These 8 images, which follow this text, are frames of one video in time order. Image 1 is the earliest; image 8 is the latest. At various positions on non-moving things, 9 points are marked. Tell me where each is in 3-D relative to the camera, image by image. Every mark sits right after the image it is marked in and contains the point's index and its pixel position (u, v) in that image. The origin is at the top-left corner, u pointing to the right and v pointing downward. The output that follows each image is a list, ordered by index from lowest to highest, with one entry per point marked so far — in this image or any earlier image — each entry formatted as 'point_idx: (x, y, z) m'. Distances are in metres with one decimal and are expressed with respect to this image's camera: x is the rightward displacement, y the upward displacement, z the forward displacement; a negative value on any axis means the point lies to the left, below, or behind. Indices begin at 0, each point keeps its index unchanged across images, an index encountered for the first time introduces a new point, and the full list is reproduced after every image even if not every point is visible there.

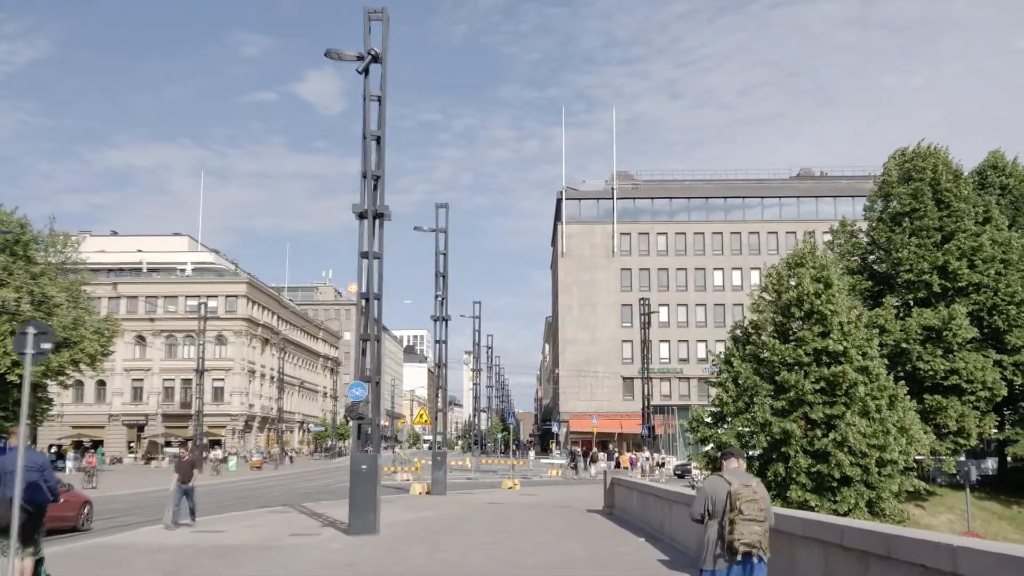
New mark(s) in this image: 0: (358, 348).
0: (-2.4, -1.0, +17.0) m
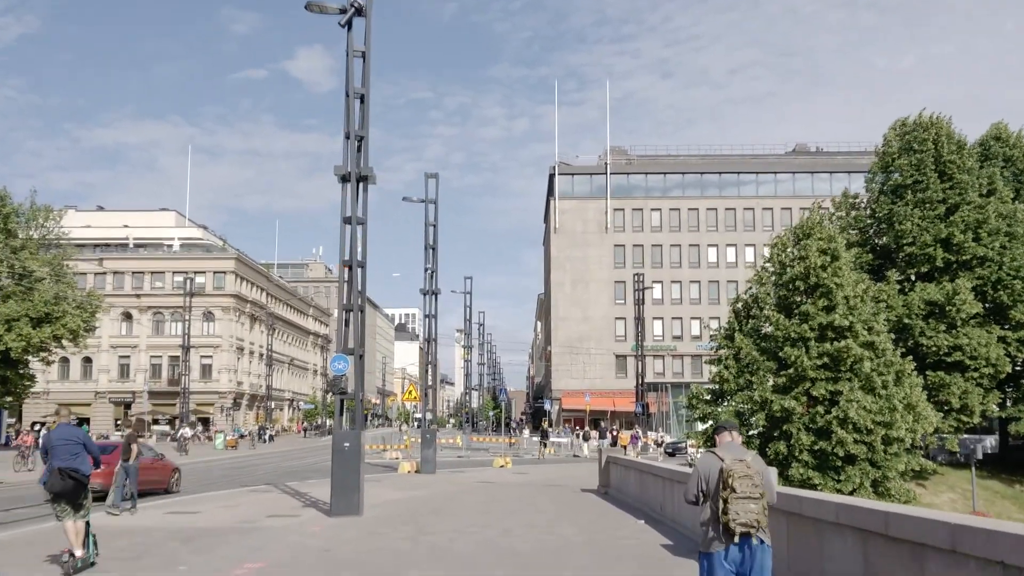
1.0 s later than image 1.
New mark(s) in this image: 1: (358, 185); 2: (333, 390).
0: (-2.6, -0.5, +16.1) m
1: (-2.4, +1.6, +16.3) m
2: (-2.6, -1.5, +15.8) m
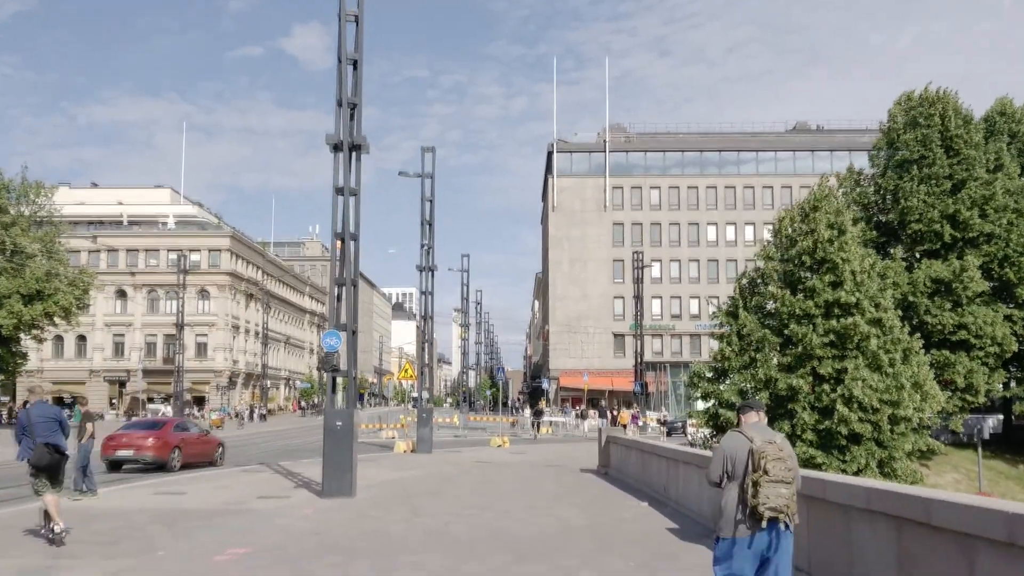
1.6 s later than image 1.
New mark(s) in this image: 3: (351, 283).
0: (-2.6, -0.1, +15.5) m
1: (-2.4, +2.0, +15.7) m
2: (-2.7, -1.1, +15.2) m
3: (-2.4, +0.1, +15.5) m
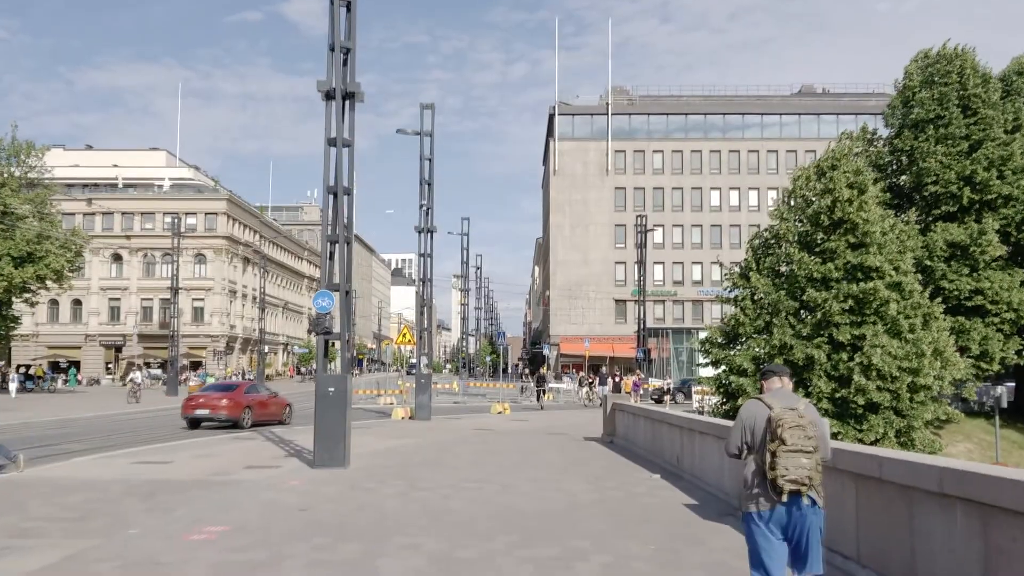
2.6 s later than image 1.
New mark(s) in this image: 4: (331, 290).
0: (-2.5, +0.5, +14.5) m
1: (-2.3, +2.5, +14.7) m
2: (-2.6, -0.5, +14.3) m
3: (-2.3, +0.7, +14.5) m
4: (-2.5, 0.0, +14.6) m
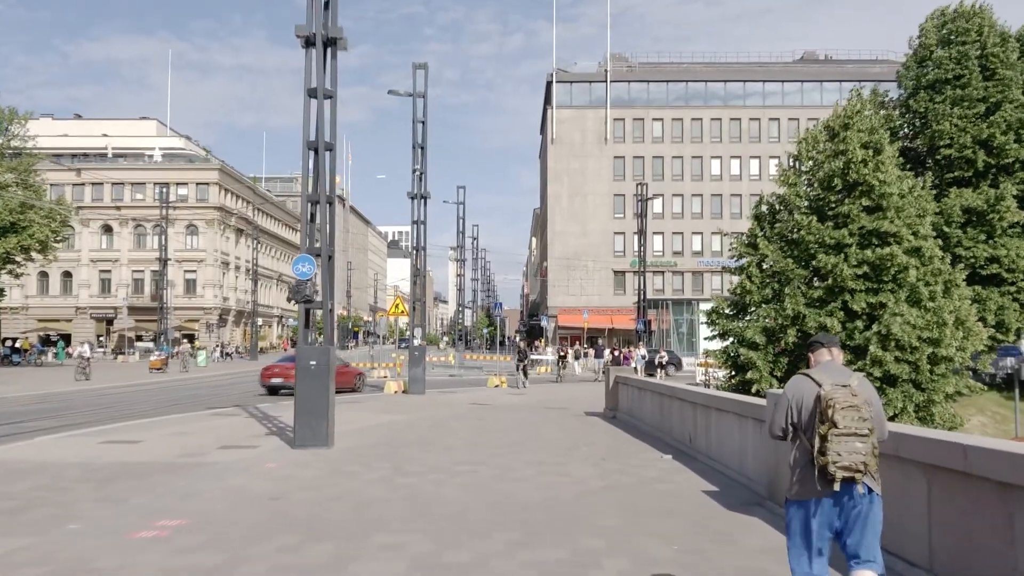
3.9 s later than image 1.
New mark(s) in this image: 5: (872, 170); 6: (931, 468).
0: (-2.6, +0.9, +13.3) m
1: (-2.4, +3.0, +13.4) m
2: (-2.7, -0.1, +13.1) m
3: (-2.3, +1.1, +13.3) m
4: (-2.5, +0.4, +13.4) m
5: (+6.5, +2.1, +19.2) m
6: (+2.1, -0.9, +5.5) m
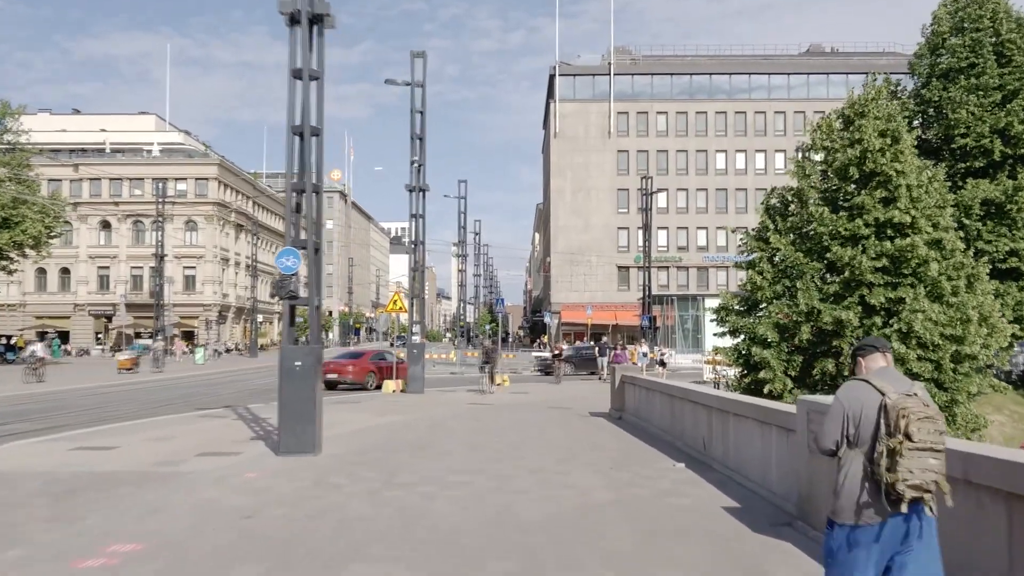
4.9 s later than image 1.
0: (-2.6, +1.0, +12.4) m
1: (-2.4, +3.0, +12.5) m
2: (-2.7, 0.0, +12.3) m
3: (-2.3, +1.1, +12.4) m
4: (-2.5, +0.5, +12.5) m
5: (+6.5, +2.2, +18.3) m
6: (+2.1, -0.9, +4.6) m
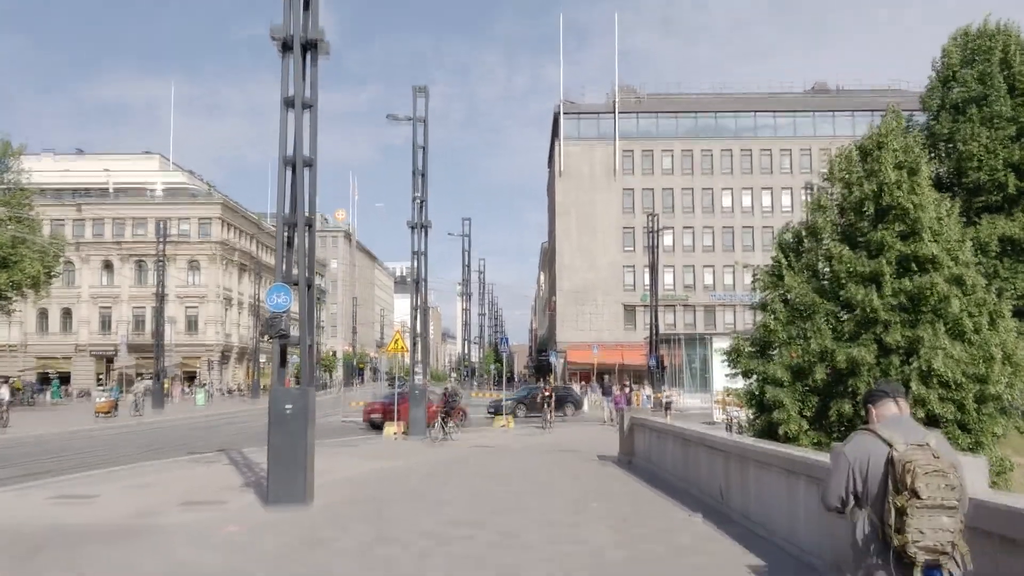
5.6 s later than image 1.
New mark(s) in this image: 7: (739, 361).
0: (-2.5, +0.6, +11.8) m
1: (-2.3, +2.6, +12.0) m
2: (-2.6, -0.5, +11.6) m
3: (-2.3, +0.7, +11.8) m
4: (-2.5, 0.0, +11.9) m
5: (+6.6, +1.6, +17.6) m
6: (+2.1, -1.0, +3.9) m
7: (+4.1, -1.3, +19.3) m
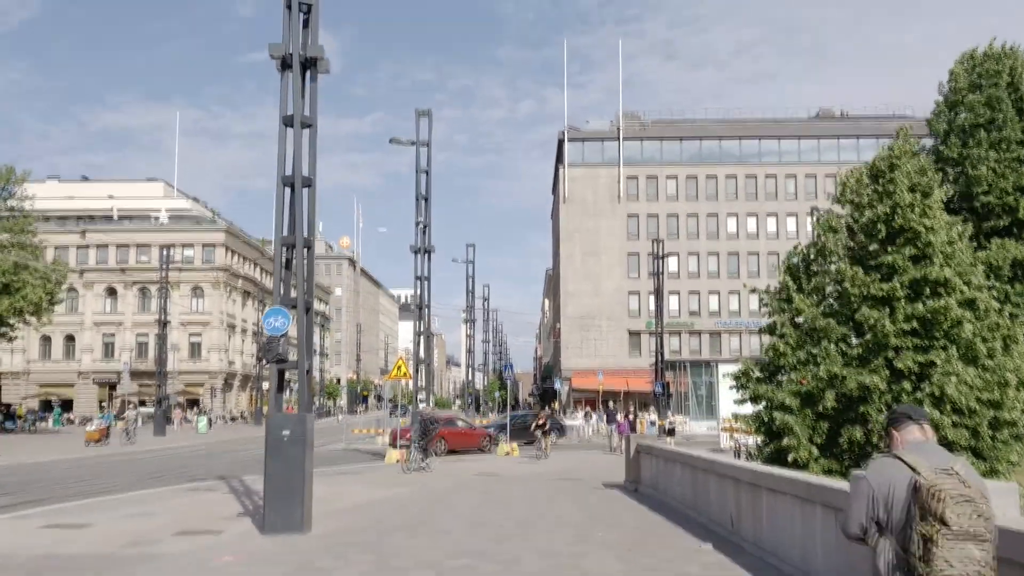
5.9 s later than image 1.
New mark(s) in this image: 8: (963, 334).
0: (-2.5, +0.3, +11.6) m
1: (-2.3, +2.4, +11.7) m
2: (-2.6, -0.7, +11.3) m
3: (-2.3, +0.5, +11.5) m
4: (-2.4, -0.2, +11.6) m
5: (+6.6, +1.2, +17.3) m
6: (+2.1, -1.0, +3.6) m
7: (+4.2, -1.7, +19.0) m
8: (+7.1, -0.7, +16.7) m
